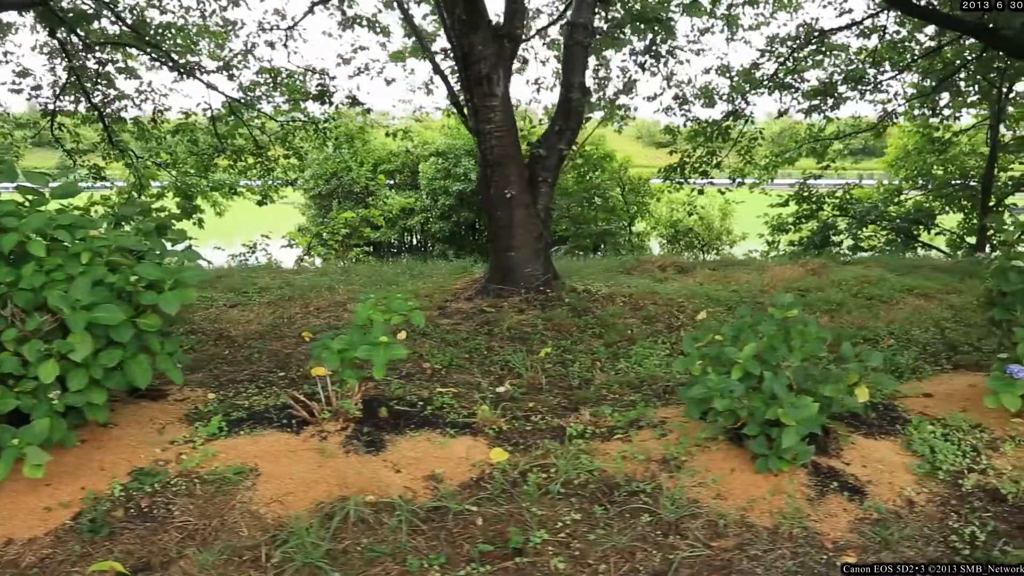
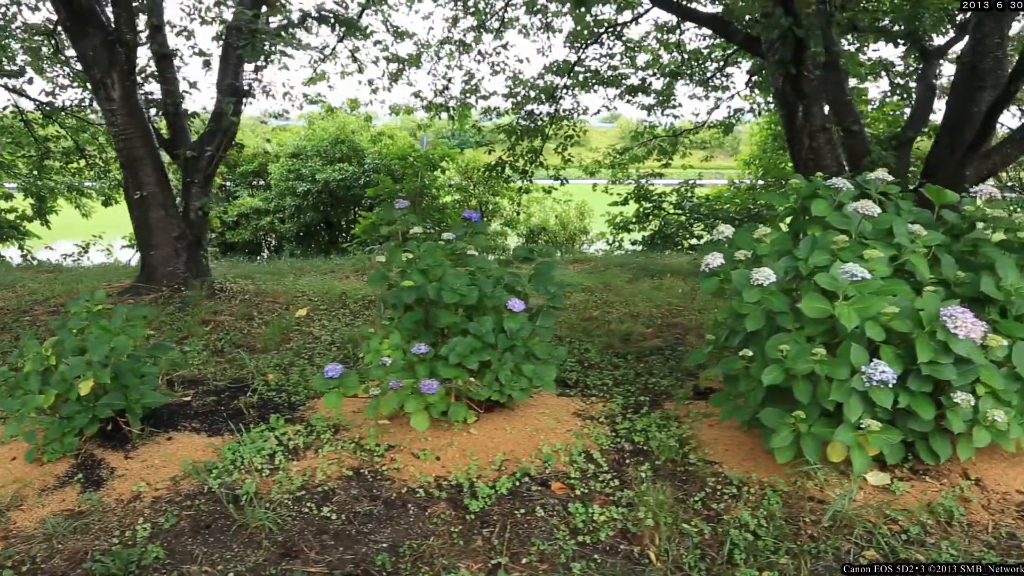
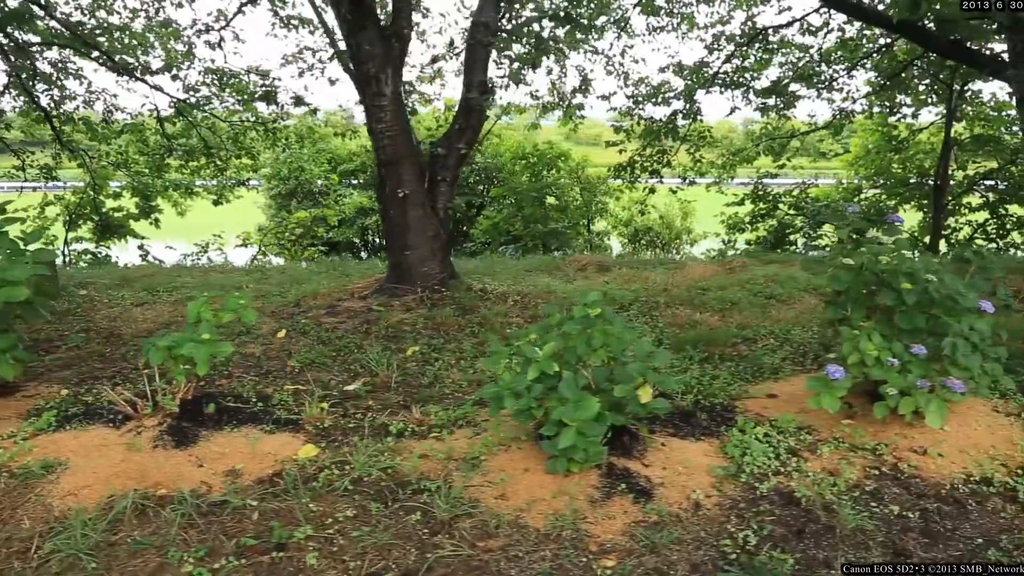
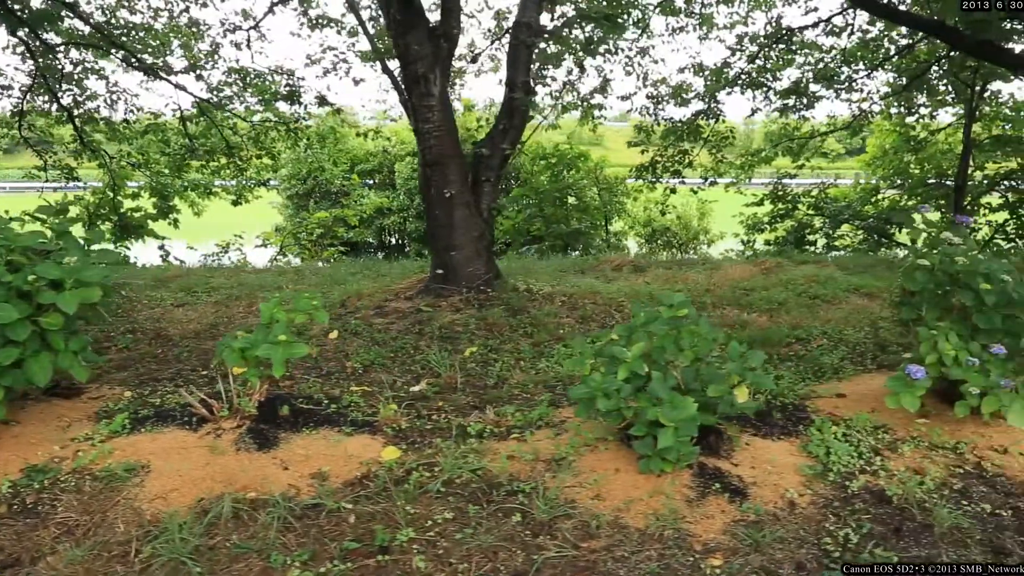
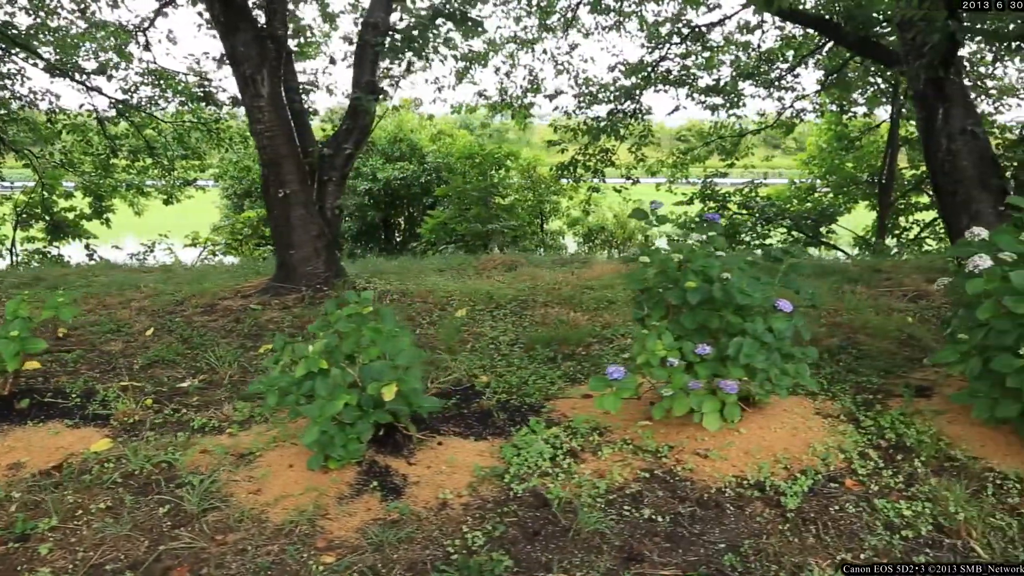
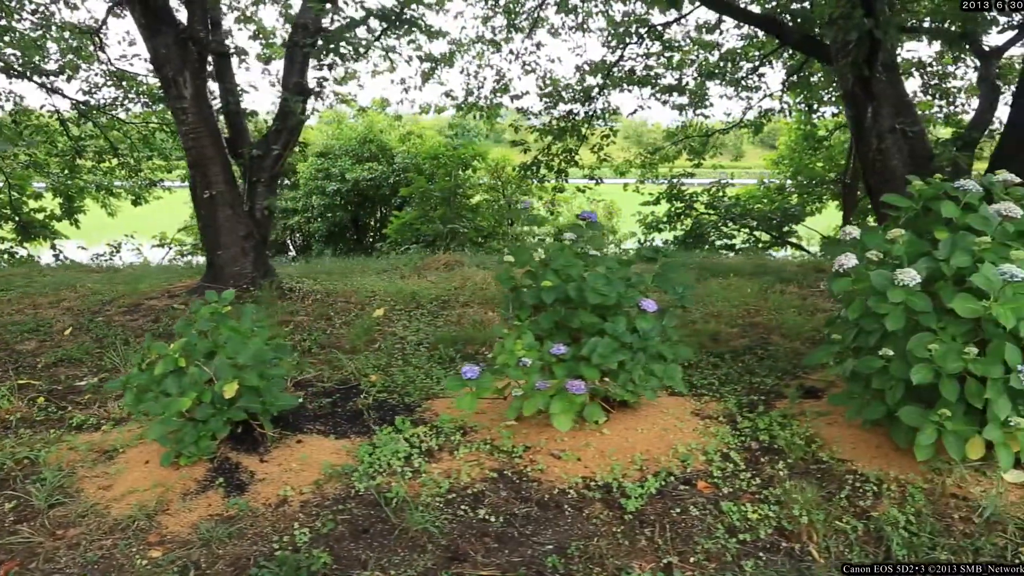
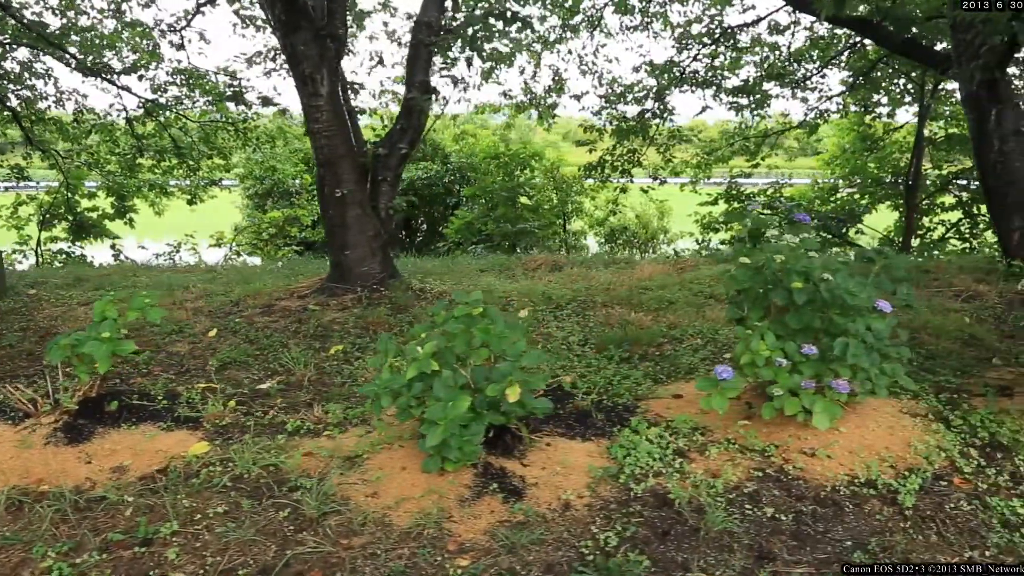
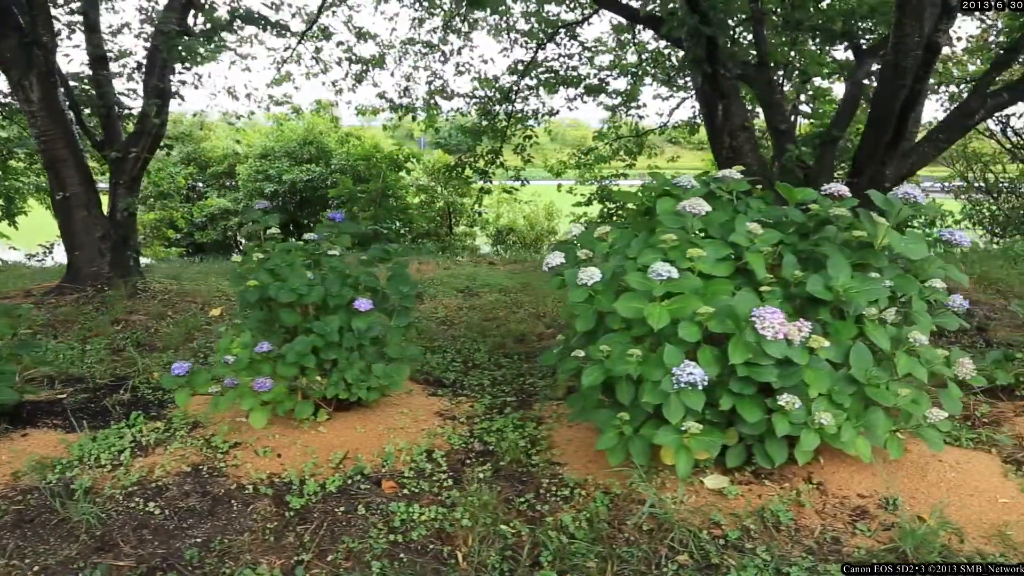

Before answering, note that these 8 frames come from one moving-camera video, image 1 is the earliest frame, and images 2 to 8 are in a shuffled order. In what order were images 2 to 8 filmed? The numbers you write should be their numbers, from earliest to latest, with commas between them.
4, 3, 7, 5, 6, 2, 8
